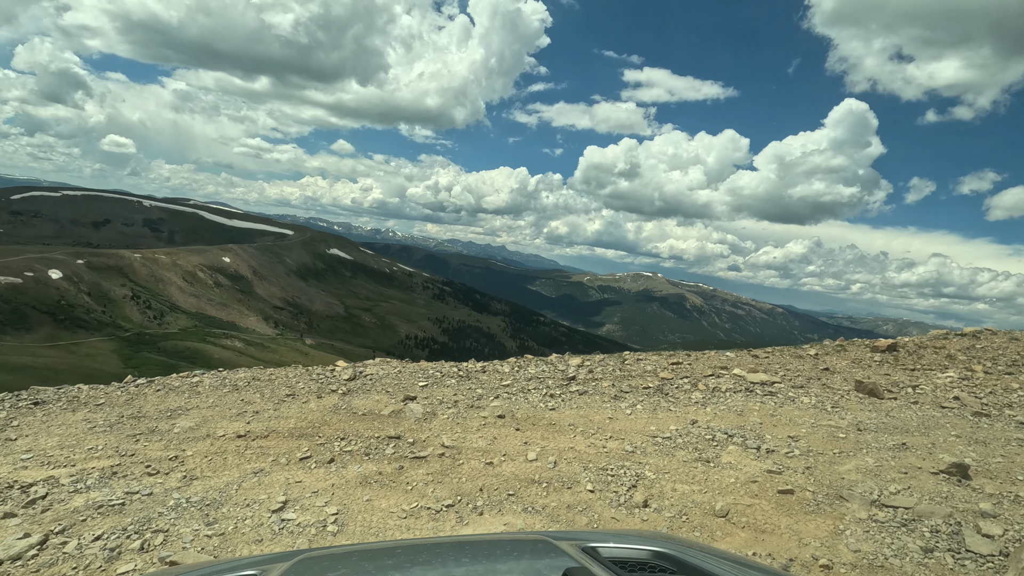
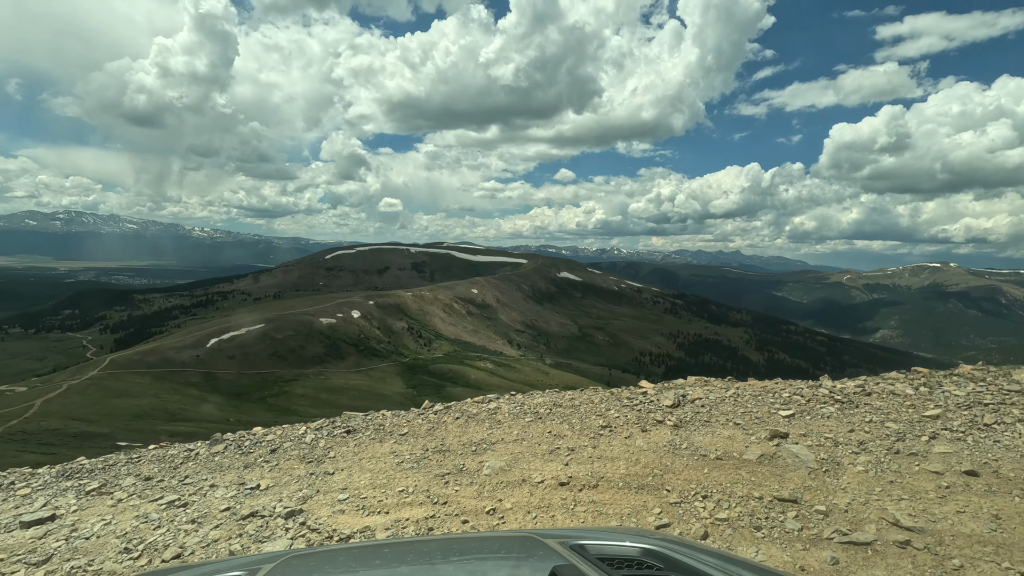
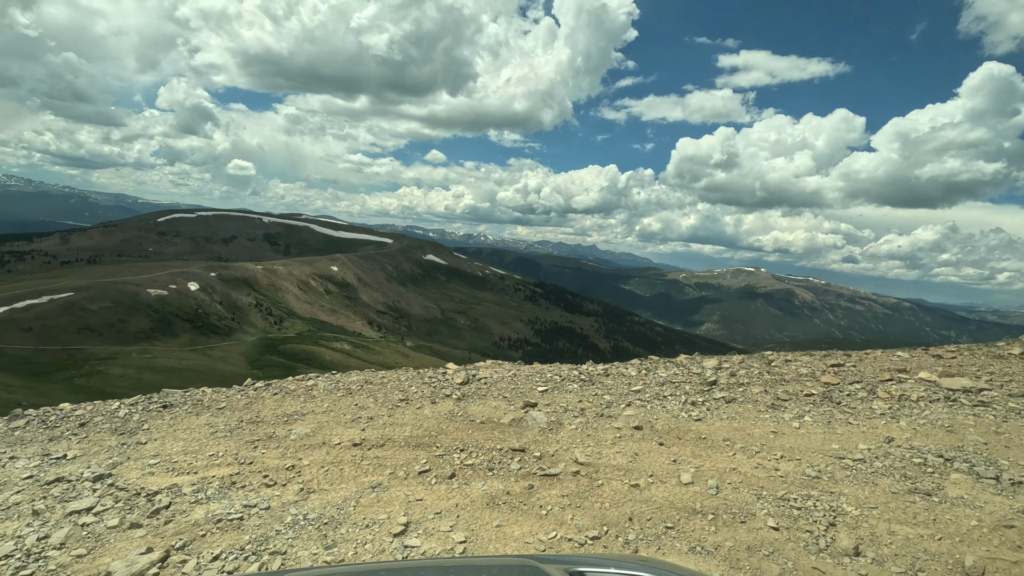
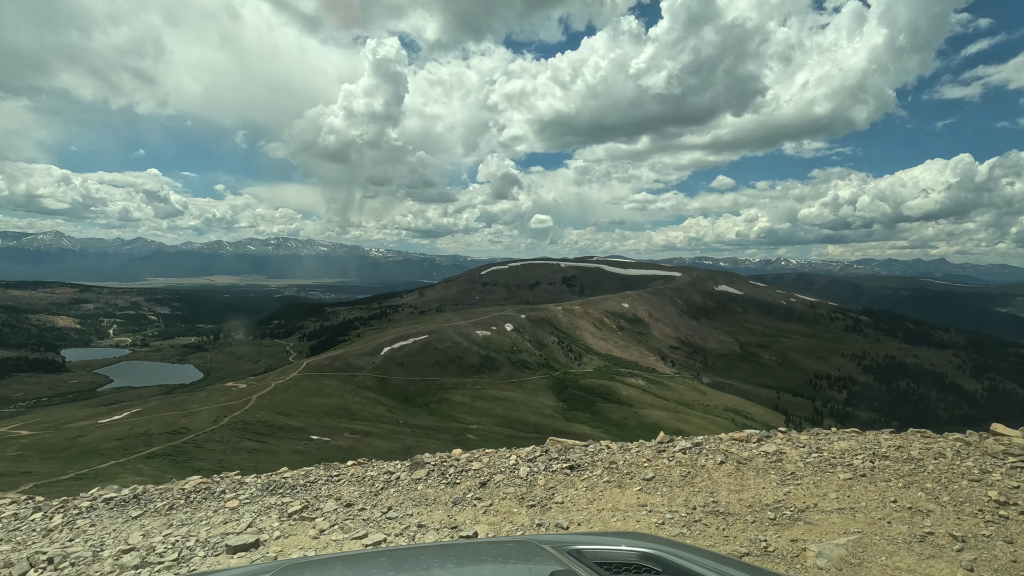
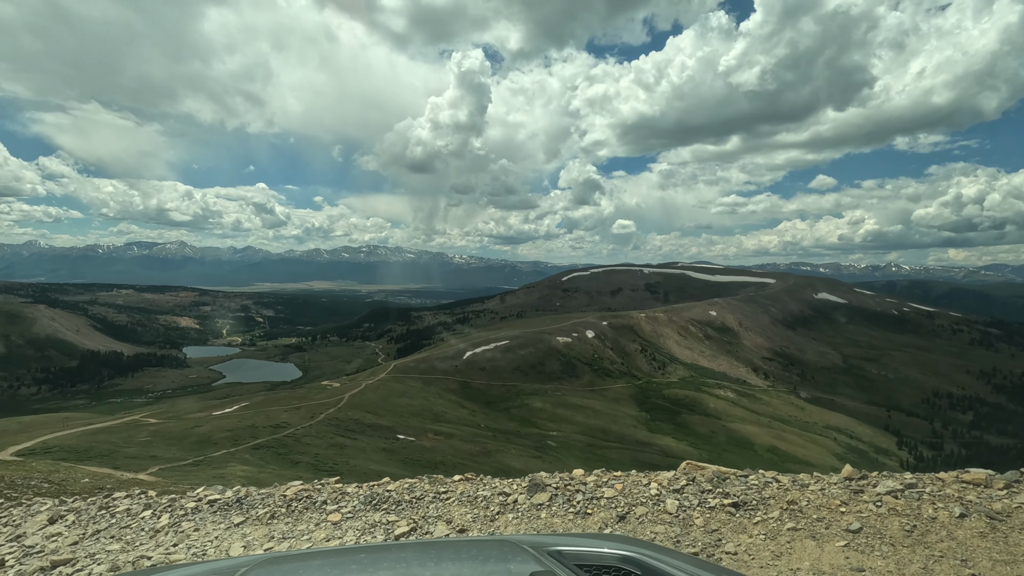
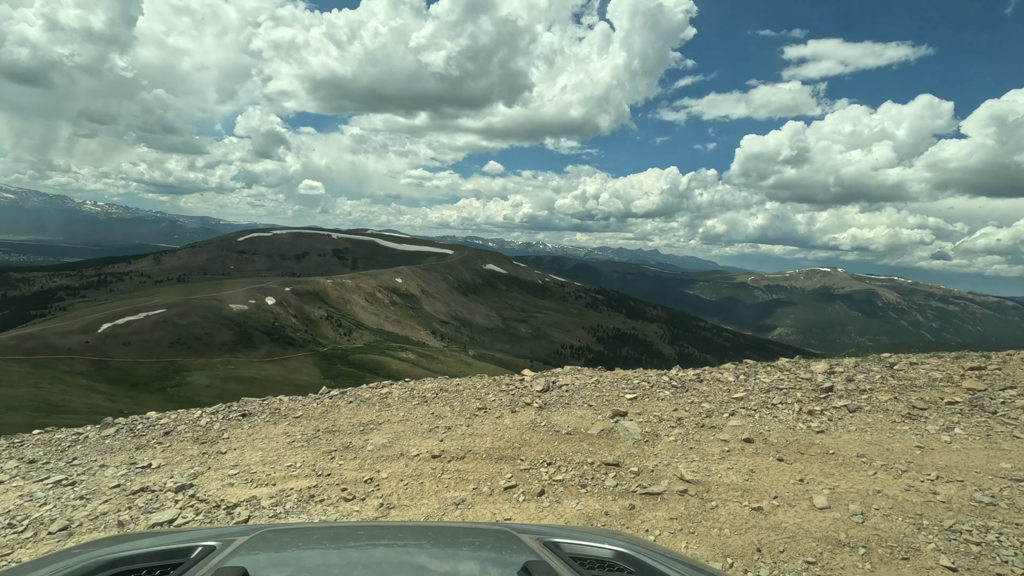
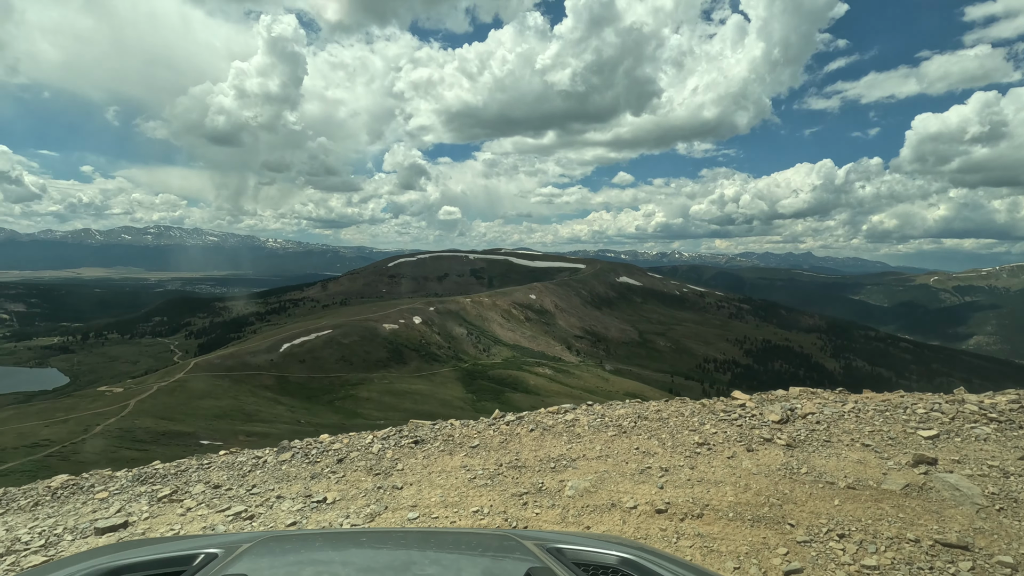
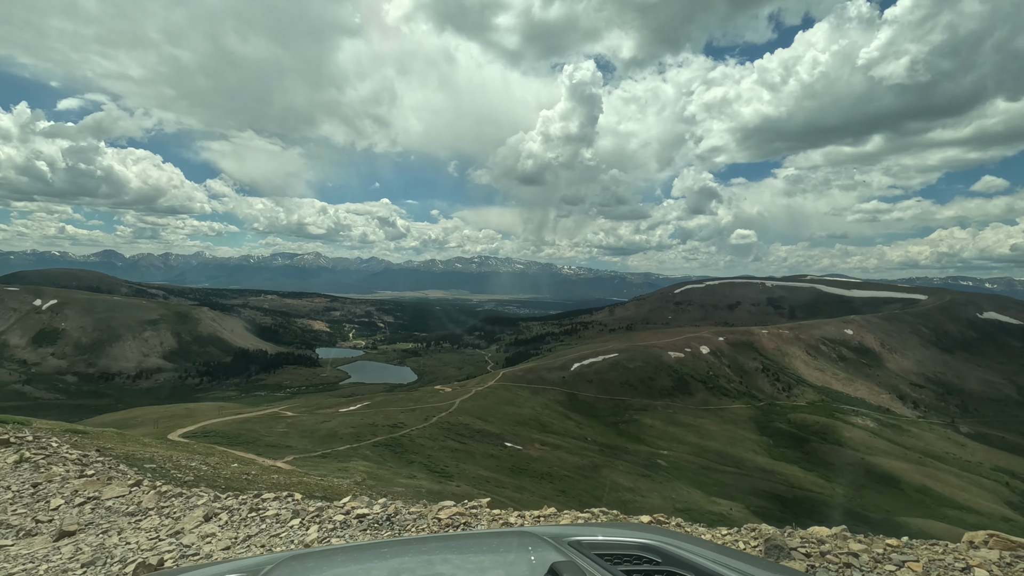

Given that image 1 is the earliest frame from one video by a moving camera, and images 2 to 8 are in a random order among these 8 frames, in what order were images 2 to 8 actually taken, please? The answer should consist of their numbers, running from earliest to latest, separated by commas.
3, 6, 2, 7, 4, 5, 8
